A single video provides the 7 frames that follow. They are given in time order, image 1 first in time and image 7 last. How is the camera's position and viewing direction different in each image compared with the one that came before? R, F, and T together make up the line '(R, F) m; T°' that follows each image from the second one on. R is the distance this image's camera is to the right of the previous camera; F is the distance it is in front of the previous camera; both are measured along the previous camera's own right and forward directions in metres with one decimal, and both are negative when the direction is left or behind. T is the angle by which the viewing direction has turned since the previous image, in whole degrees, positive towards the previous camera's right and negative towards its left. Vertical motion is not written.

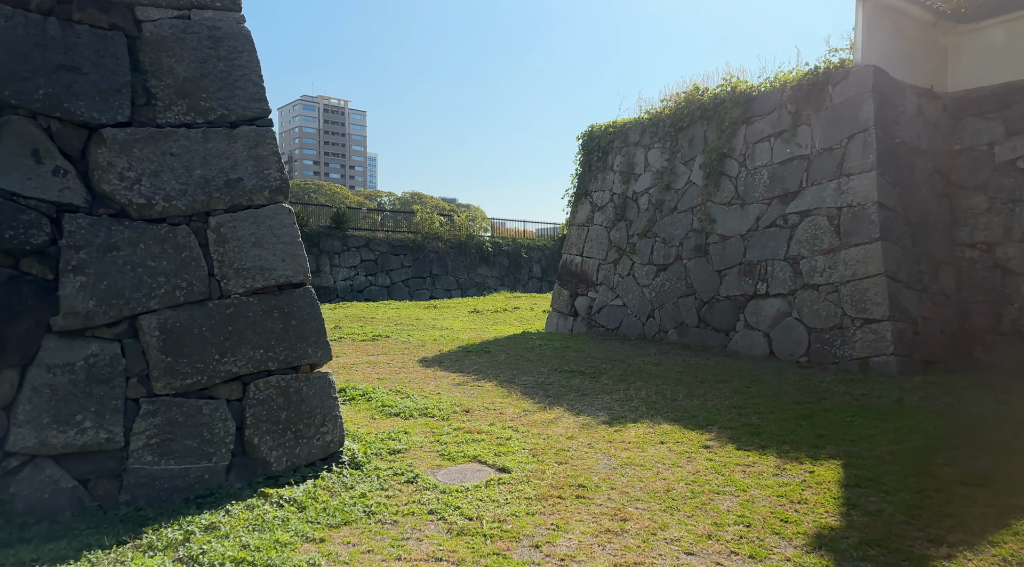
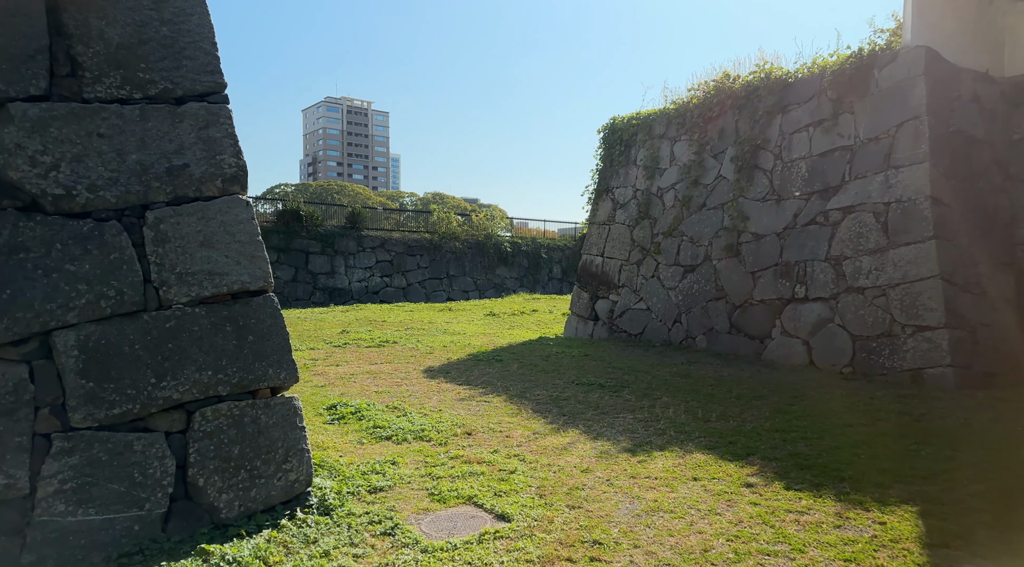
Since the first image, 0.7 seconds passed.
(+0.1, +0.6) m; -2°
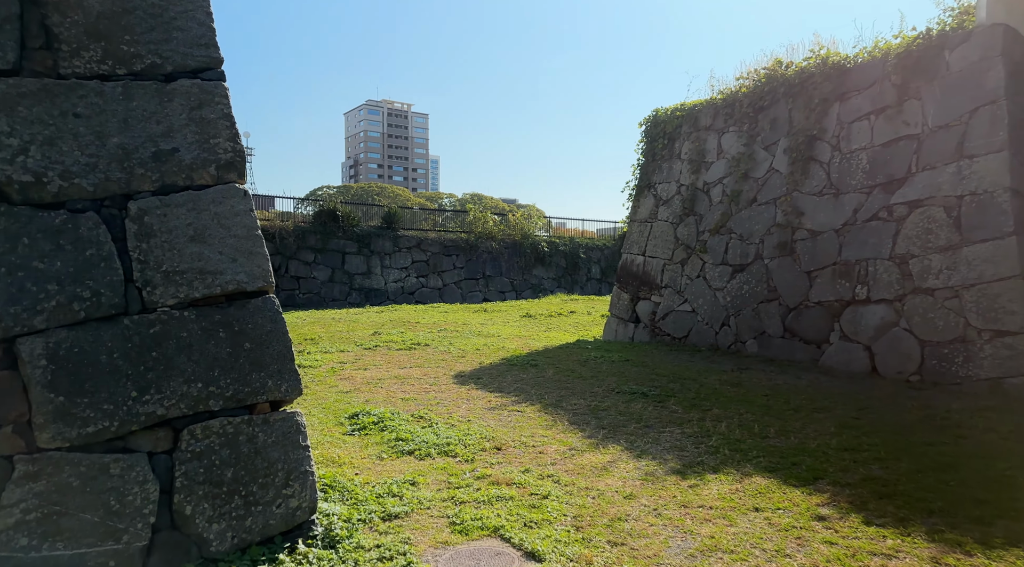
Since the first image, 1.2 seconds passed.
(0.0, +0.4) m; -3°
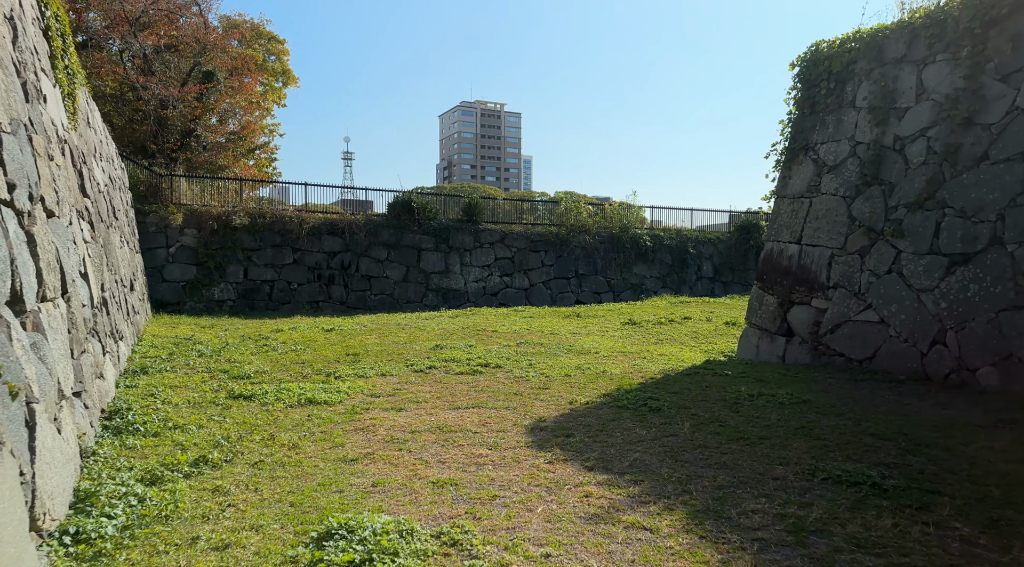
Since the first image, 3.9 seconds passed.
(-0.1, +2.2) m; -8°
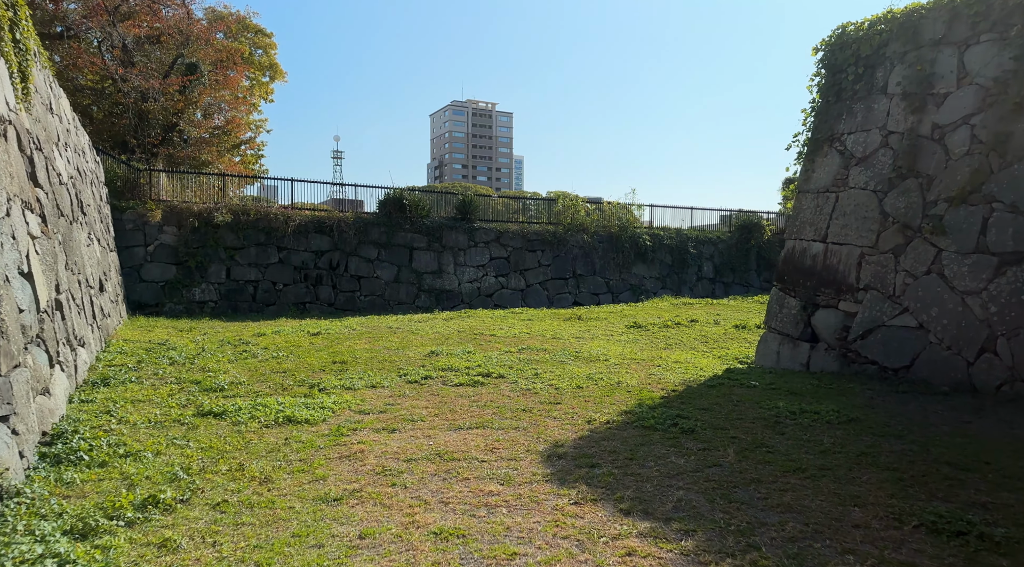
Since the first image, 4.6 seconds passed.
(-0.1, +0.5) m; +1°
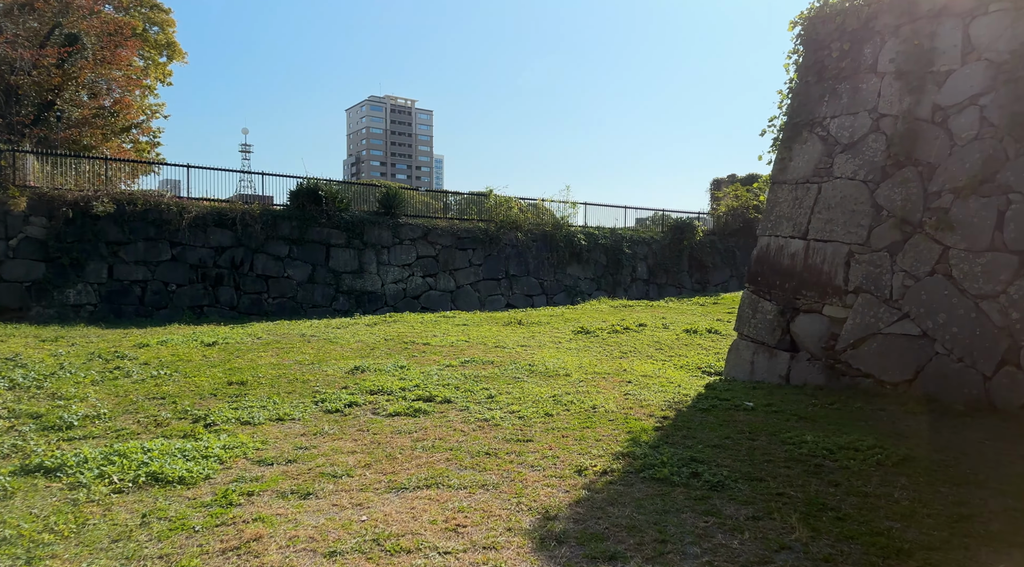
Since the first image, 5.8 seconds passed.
(-0.2, +1.0) m; +7°
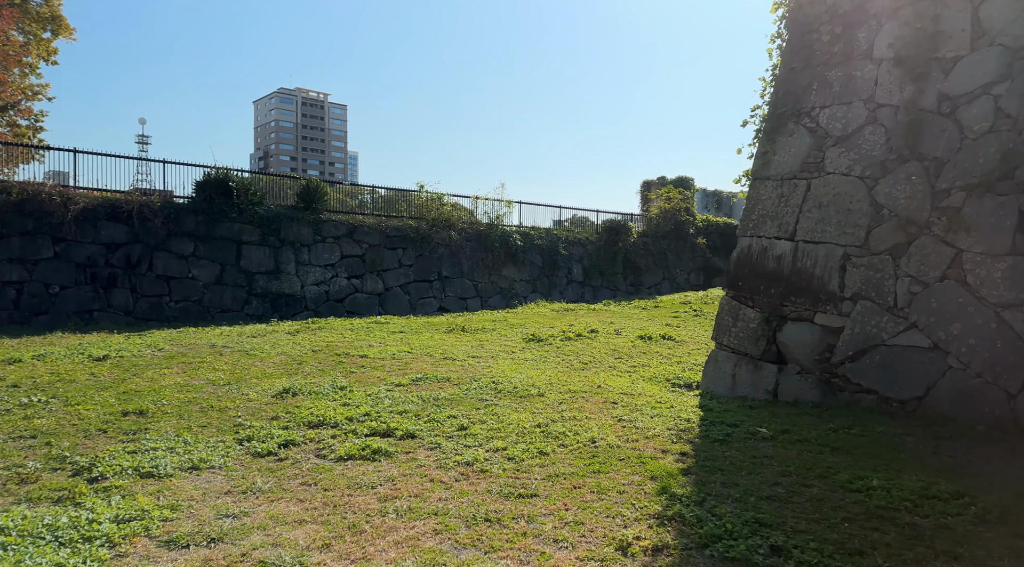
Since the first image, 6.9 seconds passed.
(-0.3, +0.8) m; +7°
